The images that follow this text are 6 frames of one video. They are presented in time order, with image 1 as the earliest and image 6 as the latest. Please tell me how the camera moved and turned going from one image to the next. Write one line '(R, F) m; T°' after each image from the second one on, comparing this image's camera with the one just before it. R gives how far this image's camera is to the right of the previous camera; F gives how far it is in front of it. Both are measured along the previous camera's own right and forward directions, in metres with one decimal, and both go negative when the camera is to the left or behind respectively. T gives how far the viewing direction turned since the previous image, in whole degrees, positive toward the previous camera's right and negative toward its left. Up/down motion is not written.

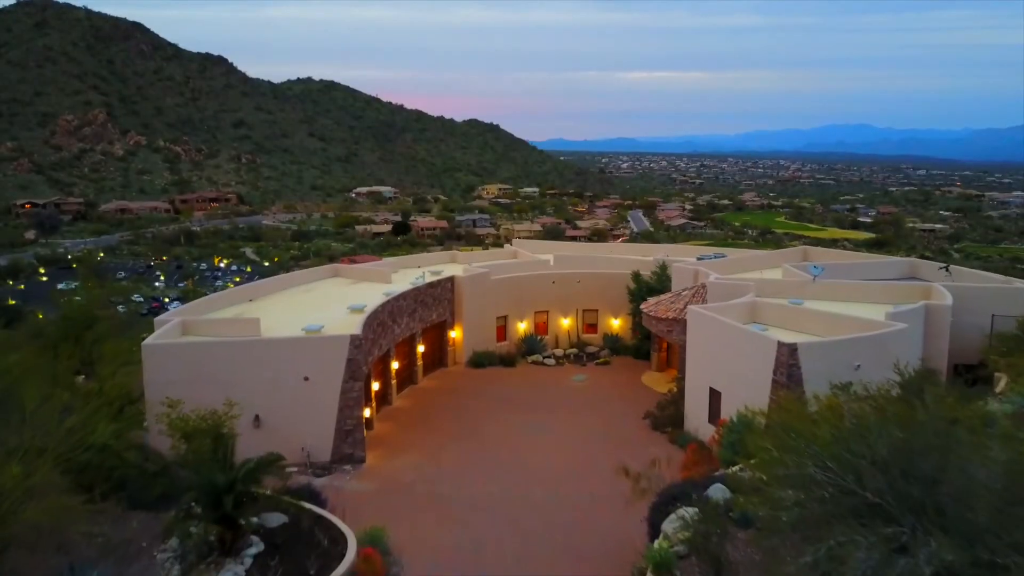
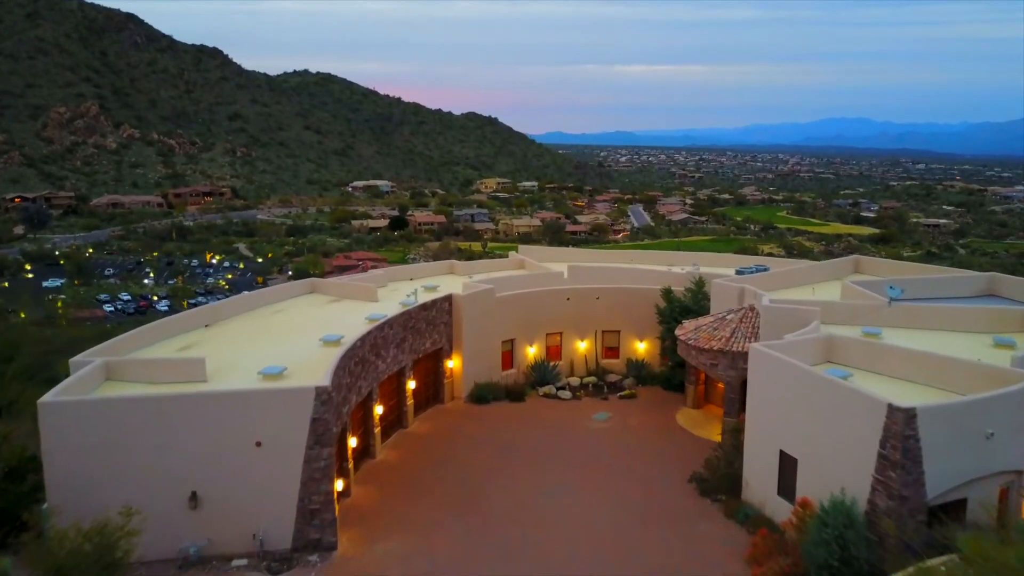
(-0.2, +4.0) m; 0°
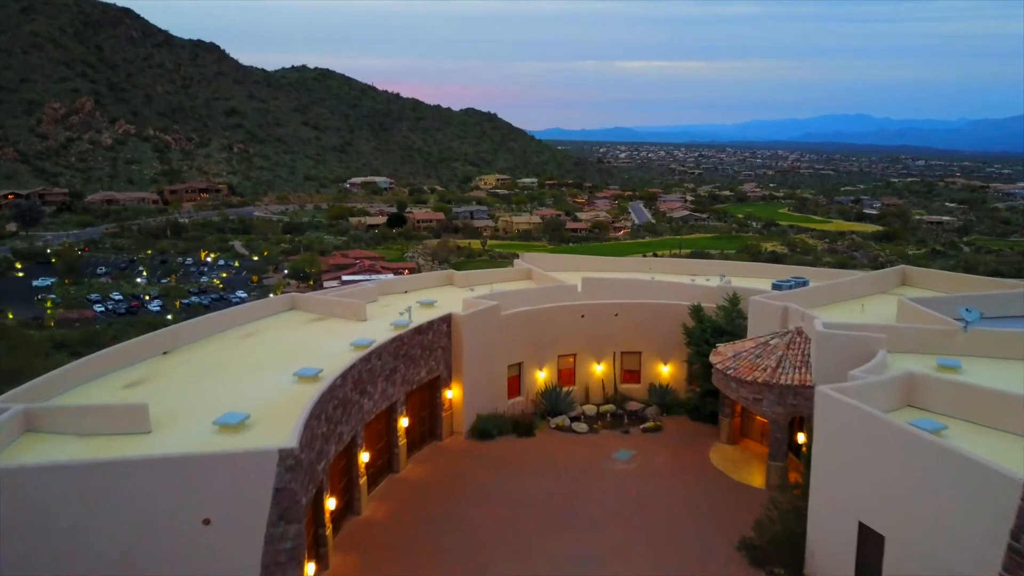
(-0.2, +2.7) m; 0°
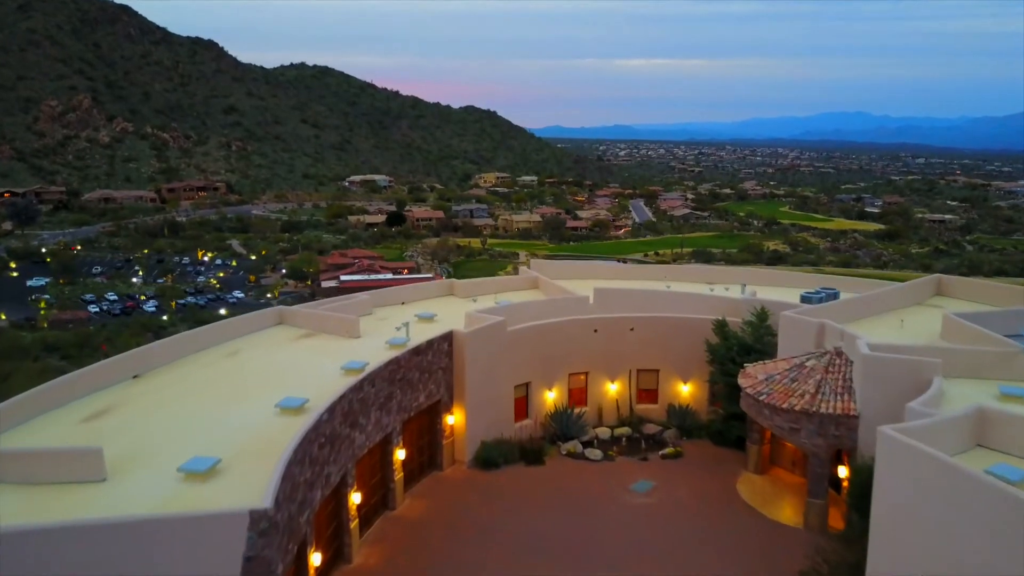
(-0.1, +1.6) m; 0°
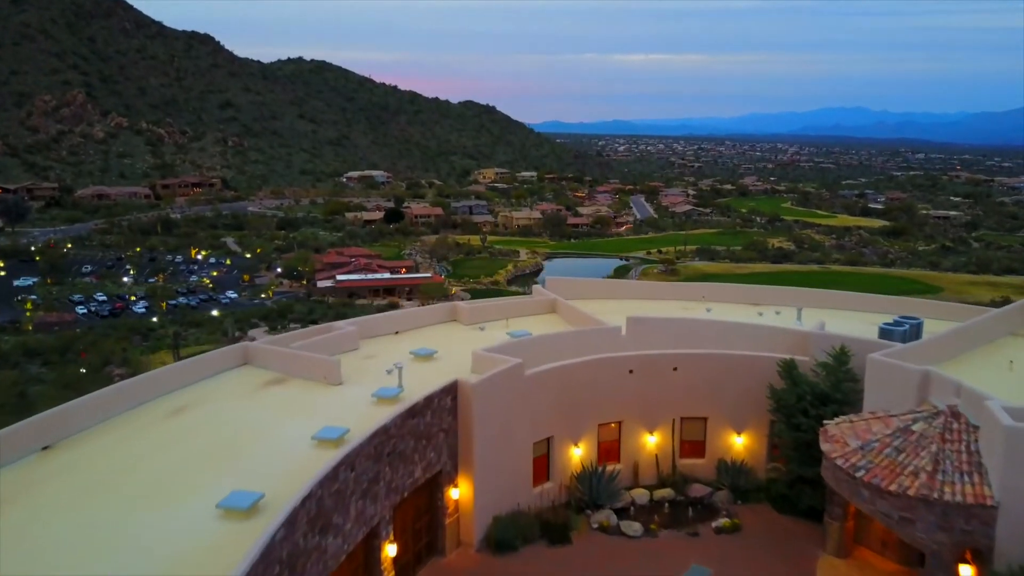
(-0.3, +3.4) m; 0°
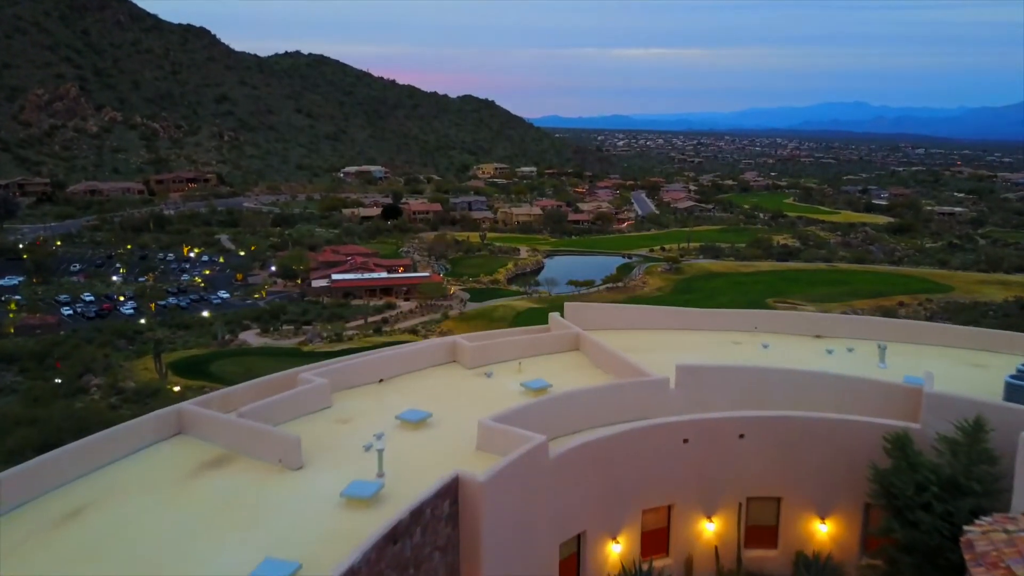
(-0.2, +3.6) m; 0°
